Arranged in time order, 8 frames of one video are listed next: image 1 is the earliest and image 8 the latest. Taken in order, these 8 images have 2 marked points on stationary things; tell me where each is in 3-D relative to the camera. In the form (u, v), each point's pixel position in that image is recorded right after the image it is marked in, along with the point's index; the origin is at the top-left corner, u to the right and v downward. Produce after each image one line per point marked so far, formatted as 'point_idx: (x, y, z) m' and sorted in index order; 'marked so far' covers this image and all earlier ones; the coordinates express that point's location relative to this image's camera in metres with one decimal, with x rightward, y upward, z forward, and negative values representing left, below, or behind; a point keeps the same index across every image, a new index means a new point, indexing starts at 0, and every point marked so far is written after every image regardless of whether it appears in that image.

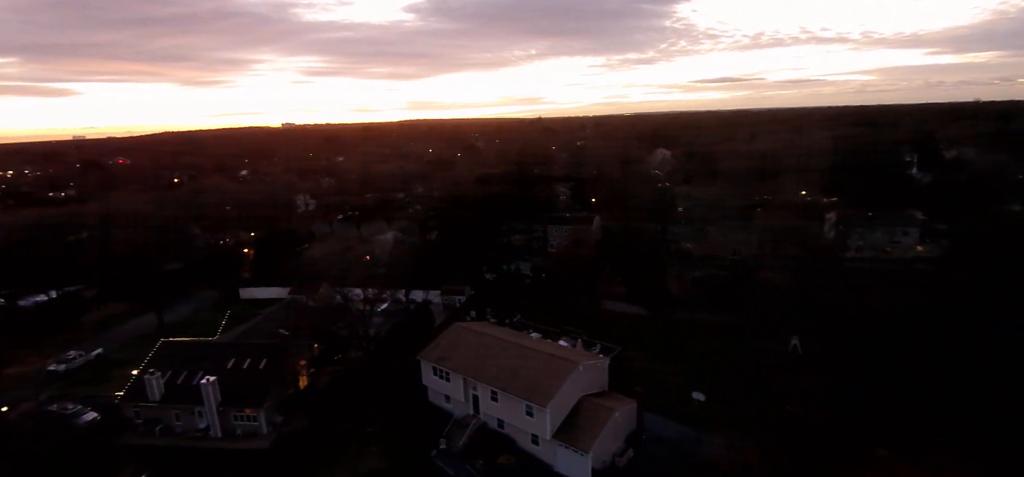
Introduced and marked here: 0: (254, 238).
0: (-9.8, 0.0, +19.2) m
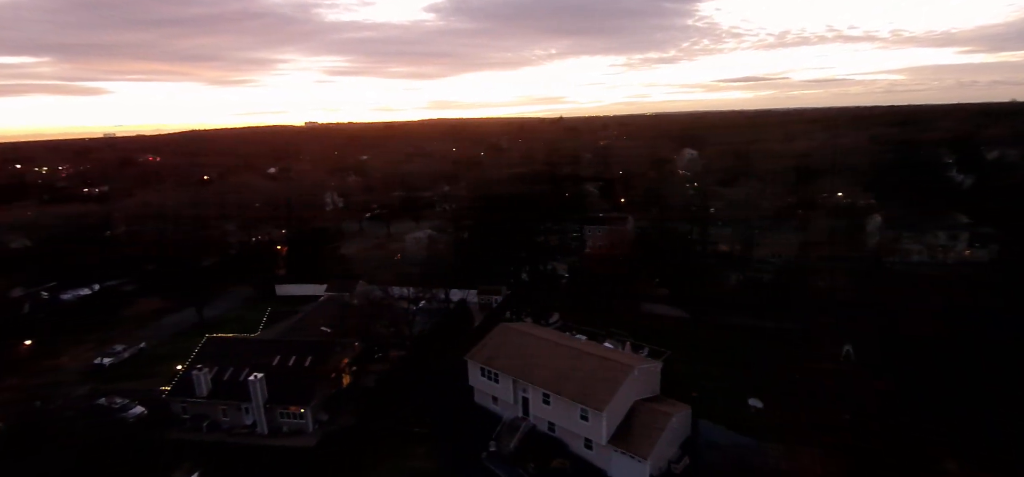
0: (-8.6, +0.1, +19.3) m
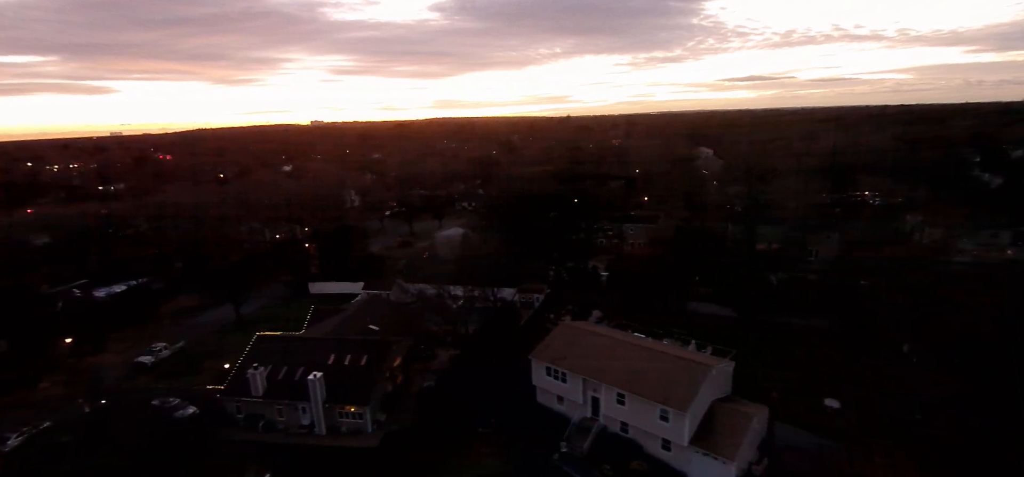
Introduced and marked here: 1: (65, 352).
0: (-7.6, +0.2, +19.2) m
1: (-9.2, -2.3, +10.4) m
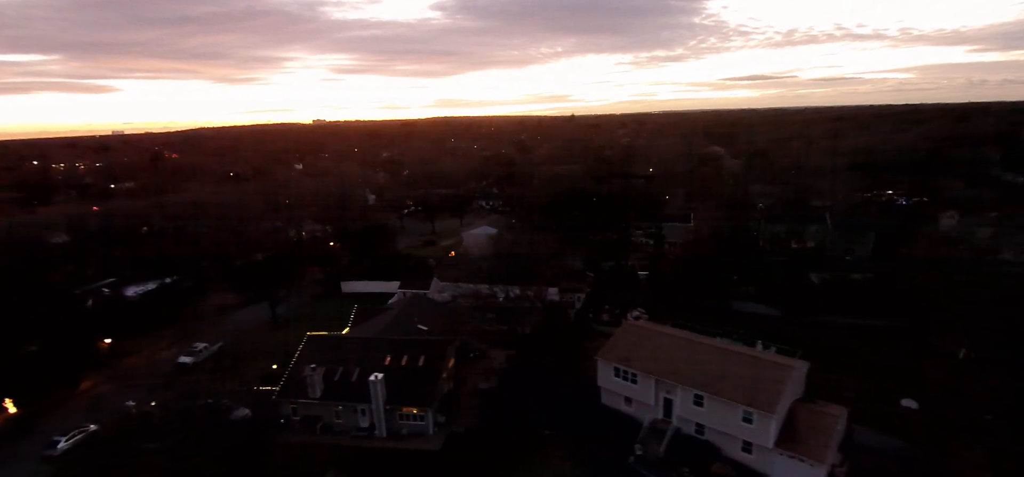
0: (-6.7, +0.2, +19.0) m
1: (-8.3, -2.3, +10.2) m
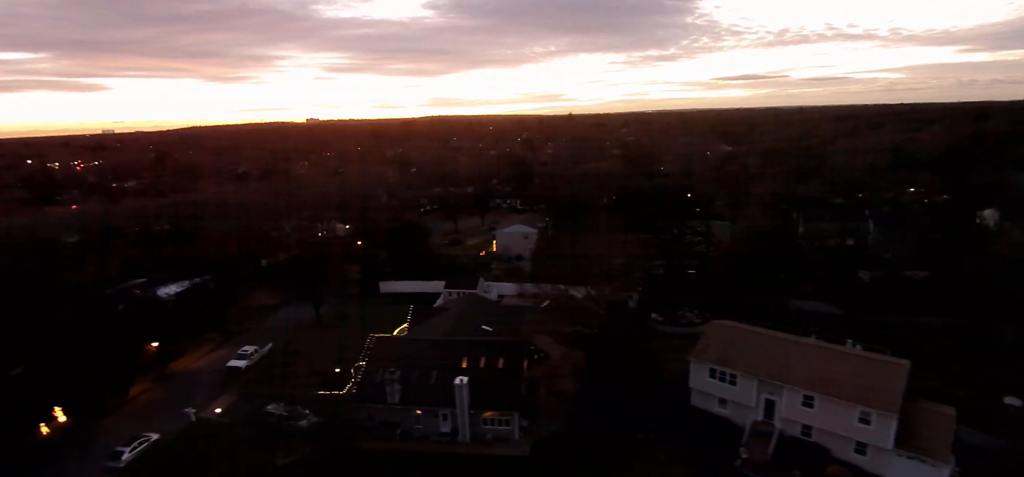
0: (-5.7, +0.3, +18.6) m
1: (-7.1, -2.3, +9.9) m
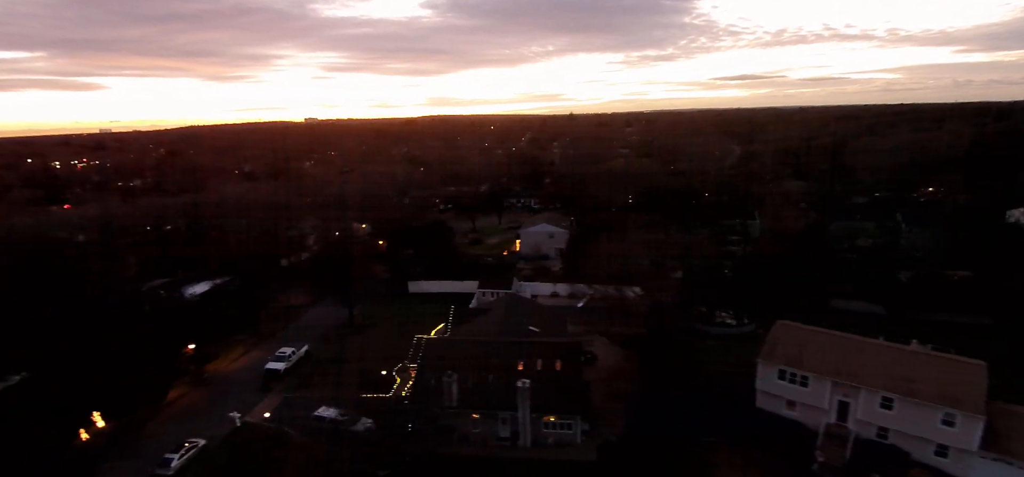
0: (-5.0, +0.3, +18.4) m
1: (-6.3, -2.3, +9.6) m
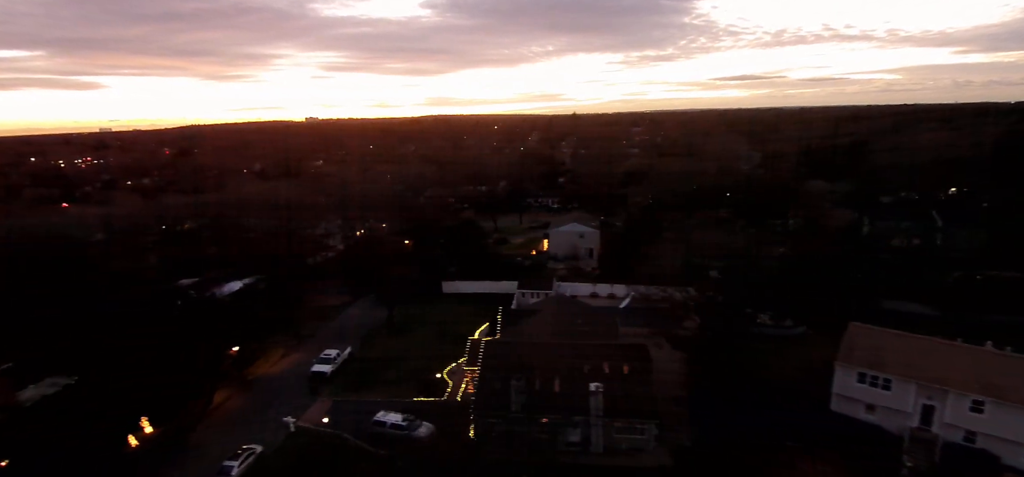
0: (-4.1, +0.3, +18.2) m
1: (-5.4, -2.3, +9.4) m
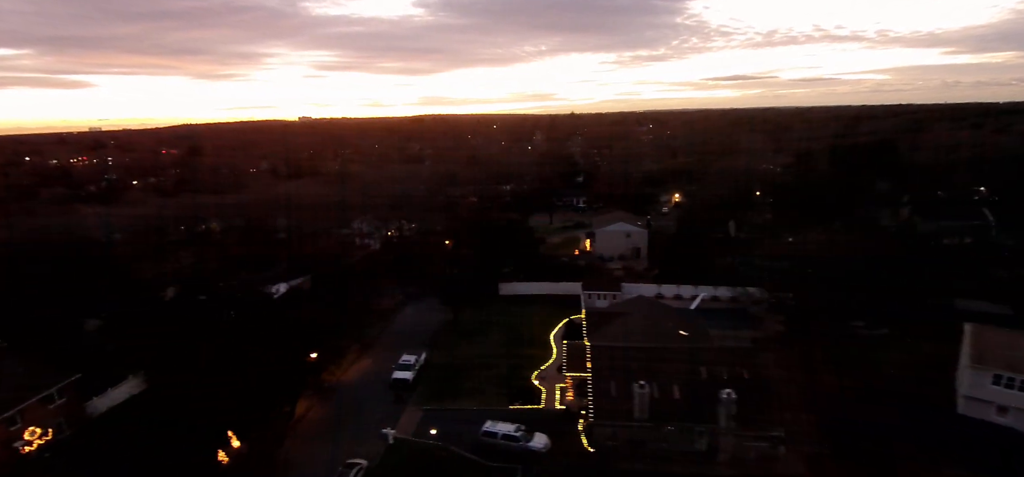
0: (-2.8, +0.3, +17.9) m
1: (-3.9, -2.3, +9.0) m
